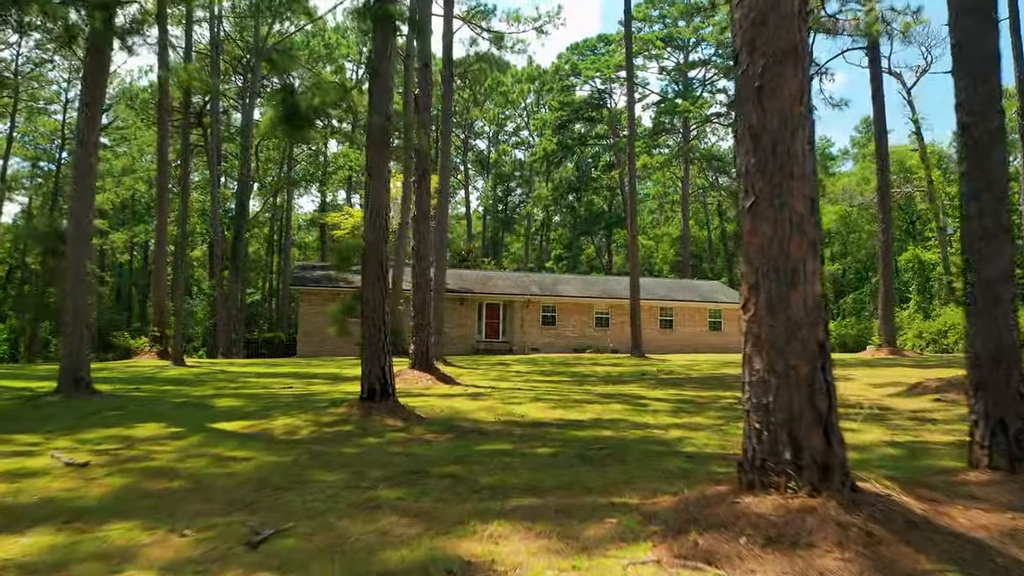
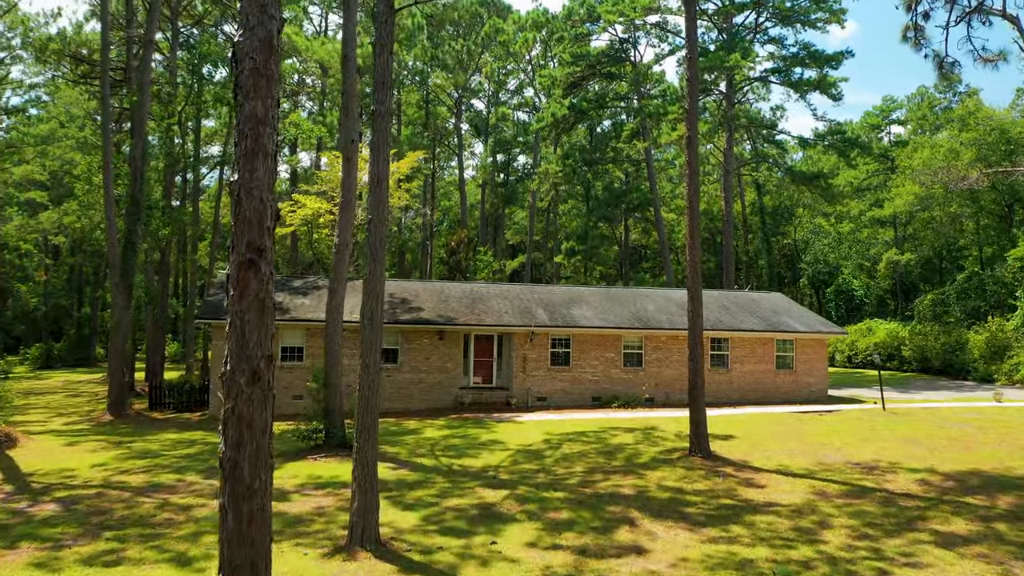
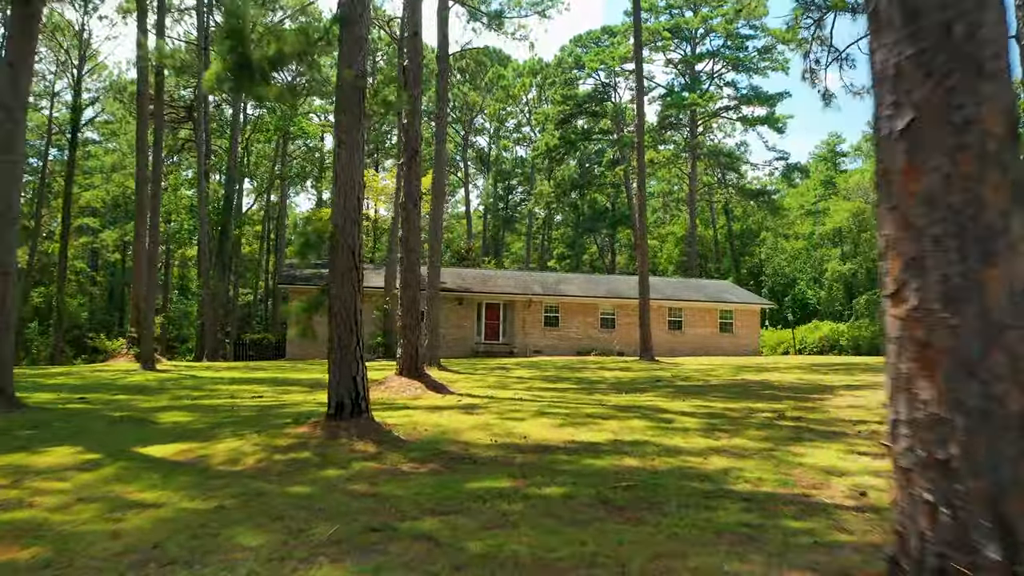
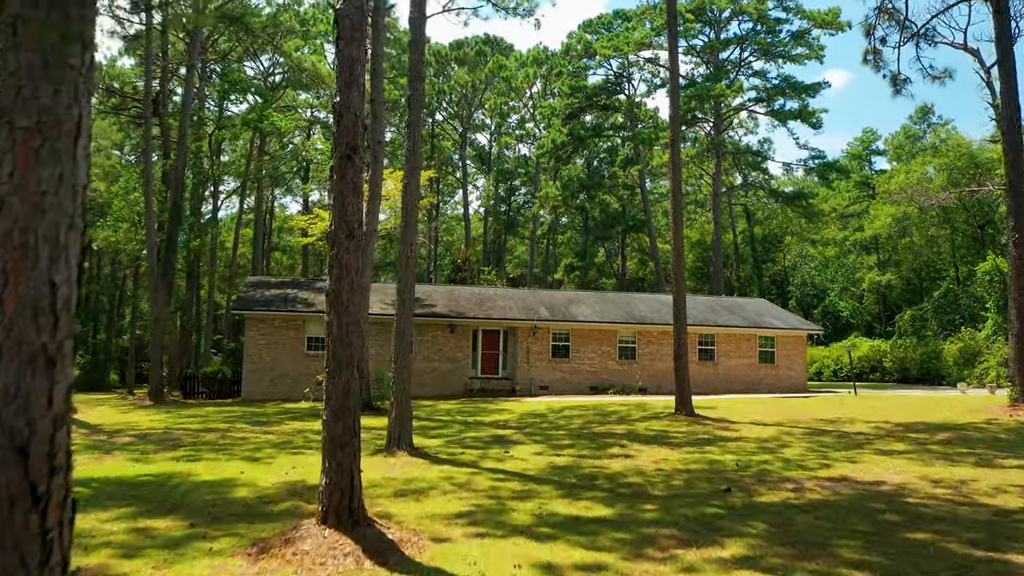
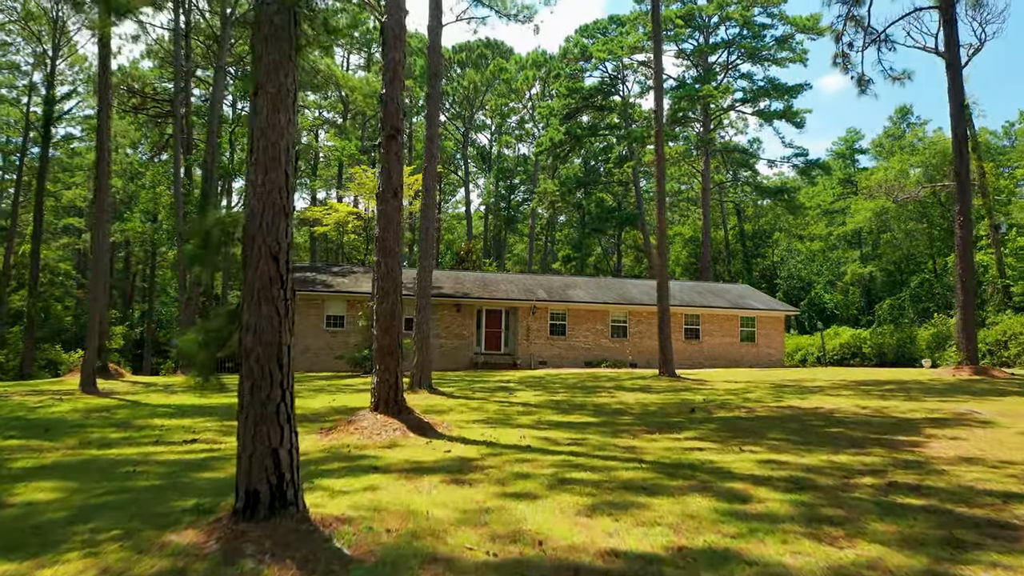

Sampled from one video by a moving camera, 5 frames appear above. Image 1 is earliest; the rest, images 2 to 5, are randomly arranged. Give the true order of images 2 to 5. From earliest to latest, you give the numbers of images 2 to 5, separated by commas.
3, 5, 4, 2
